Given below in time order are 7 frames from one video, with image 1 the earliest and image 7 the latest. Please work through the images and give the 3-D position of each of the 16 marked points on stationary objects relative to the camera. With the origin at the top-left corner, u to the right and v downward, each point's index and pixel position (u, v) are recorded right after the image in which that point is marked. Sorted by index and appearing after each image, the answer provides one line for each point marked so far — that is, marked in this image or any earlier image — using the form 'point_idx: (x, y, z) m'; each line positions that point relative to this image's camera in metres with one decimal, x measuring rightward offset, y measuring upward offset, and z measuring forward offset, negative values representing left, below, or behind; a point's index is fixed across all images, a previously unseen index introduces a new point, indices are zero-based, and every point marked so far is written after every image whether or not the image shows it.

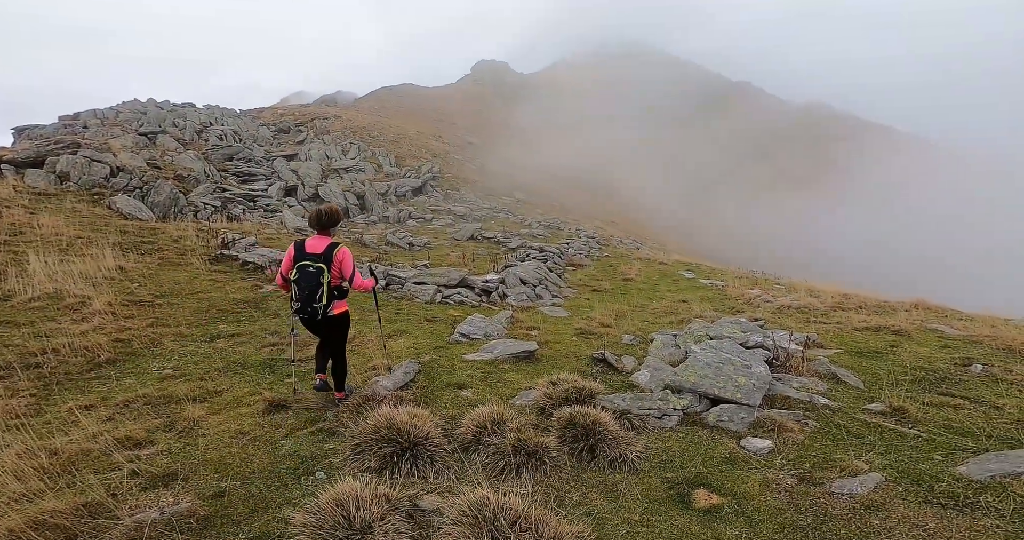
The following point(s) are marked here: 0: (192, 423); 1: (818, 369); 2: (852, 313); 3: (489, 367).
0: (-4.4, -2.0, +7.5) m
1: (+5.4, -1.7, +9.8) m
2: (+10.5, -1.3, +17.1) m
3: (-0.4, -1.7, +9.9) m
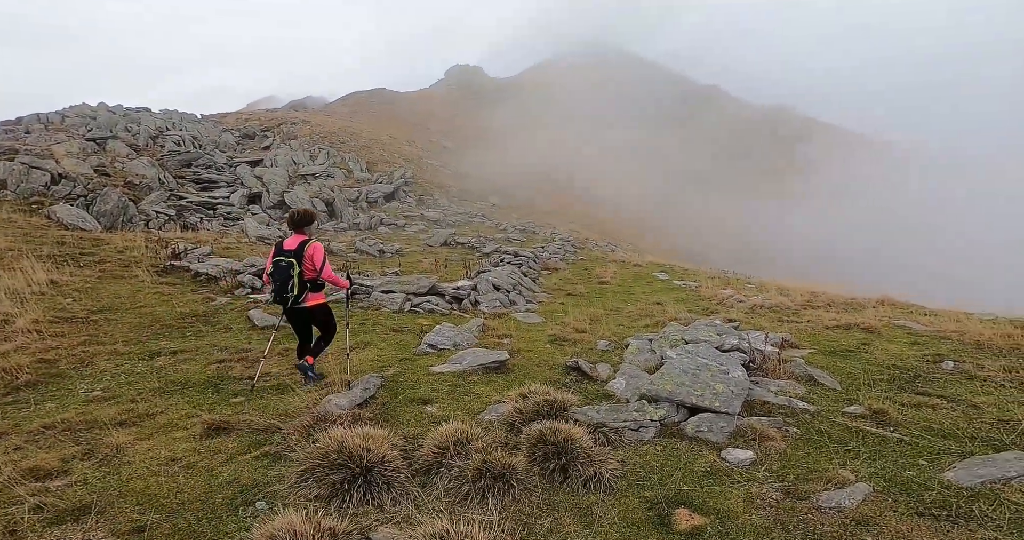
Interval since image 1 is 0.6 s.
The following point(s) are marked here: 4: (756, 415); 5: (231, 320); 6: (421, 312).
0: (-4.8, -2.2, +6.7) m
1: (+4.8, -1.7, +9.5) m
2: (+9.6, -1.3, +17.1) m
3: (-0.9, -1.8, +9.4) m
4: (+3.4, -2.0, +7.7) m
5: (-6.3, -1.1, +12.4) m
6: (-2.3, -1.1, +14.5) m
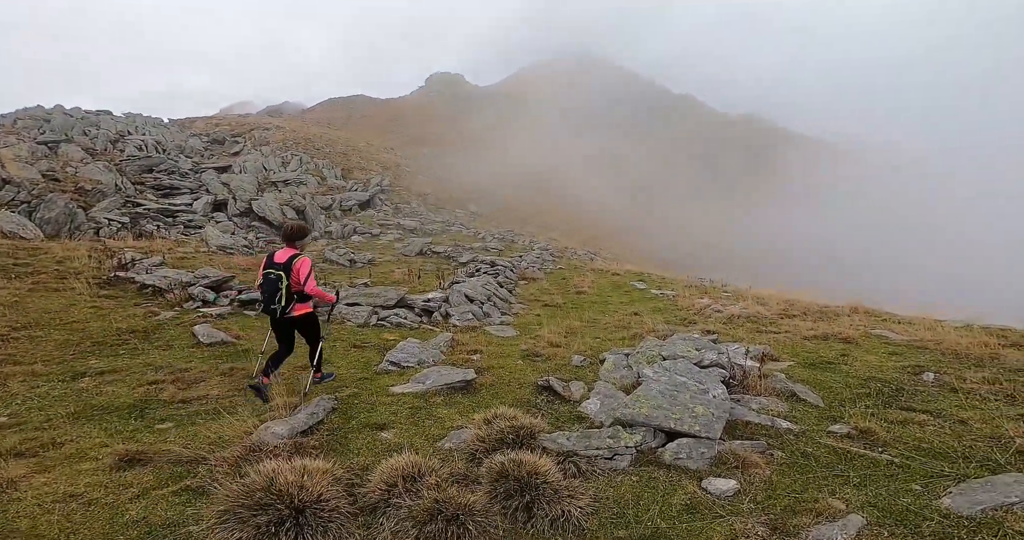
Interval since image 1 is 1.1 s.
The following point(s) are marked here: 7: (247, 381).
0: (-5.2, -2.3, +5.8) m
1: (+4.3, -1.9, +9.0) m
2: (+8.8, -1.5, +16.8) m
3: (-1.5, -2.0, +8.6) m
4: (+2.9, -2.2, +7.1) m
5: (-6.9, -1.4, +11.4) m
6: (-3.1, -1.4, +13.7) m
7: (-4.7, -1.9, +9.6) m
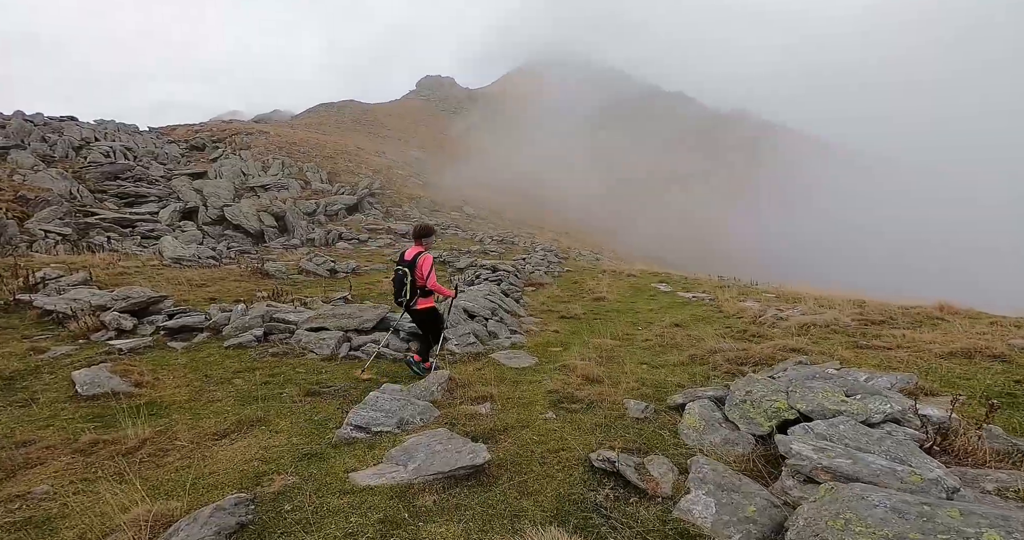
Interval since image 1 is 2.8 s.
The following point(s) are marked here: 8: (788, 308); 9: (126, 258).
0: (-4.8, -2.5, +2.2) m
1: (+4.7, -1.8, +5.4) m
2: (+9.1, -1.4, +13.2) m
3: (-1.1, -2.1, +5.0) m
4: (+3.3, -2.1, +3.5) m
5: (-6.6, -1.7, +7.8) m
6: (-2.7, -1.6, +10.1) m
7: (-4.3, -2.1, +6.0) m
8: (+8.2, -1.1, +16.6) m
9: (-13.4, +0.4, +19.4) m
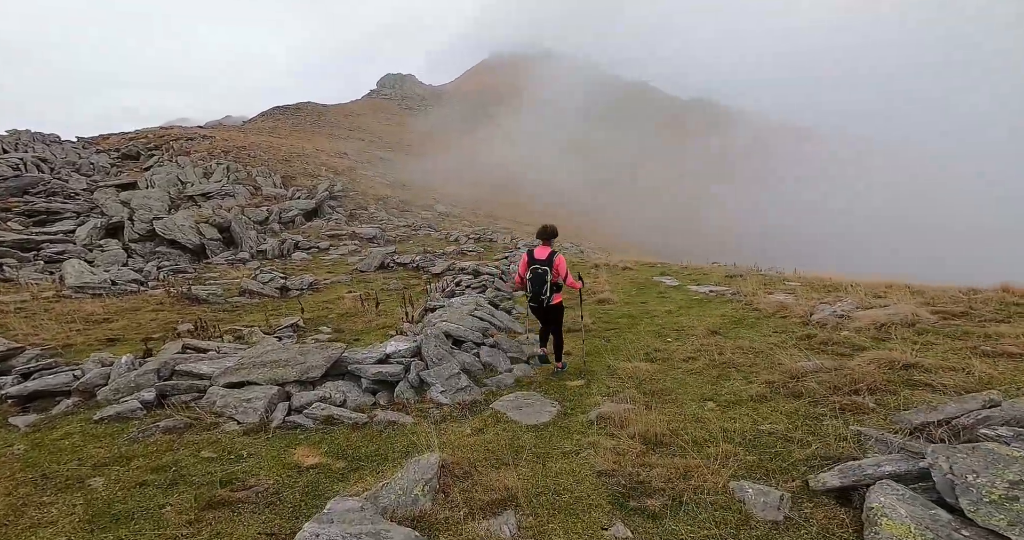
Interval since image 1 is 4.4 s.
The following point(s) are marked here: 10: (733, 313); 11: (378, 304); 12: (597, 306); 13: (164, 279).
0: (-4.1, -3.0, -1.1) m
1: (+5.1, -1.7, +2.5) m
2: (+9.1, -1.0, +10.5) m
3: (-0.6, -2.4, +1.9) m
4: (+3.8, -2.1, +0.6) m
5: (-6.3, -2.2, +4.4) m
6: (-2.5, -1.9, +6.9) m
7: (-3.8, -2.5, +2.7) m
8: (+8.0, -0.8, +13.9) m
9: (-13.8, -0.5, +15.6) m
10: (+5.4, -1.1, +13.6) m
11: (-3.7, -0.9, +15.2) m
12: (+2.3, -1.1, +15.2) m
13: (-11.8, -0.3, +18.8) m
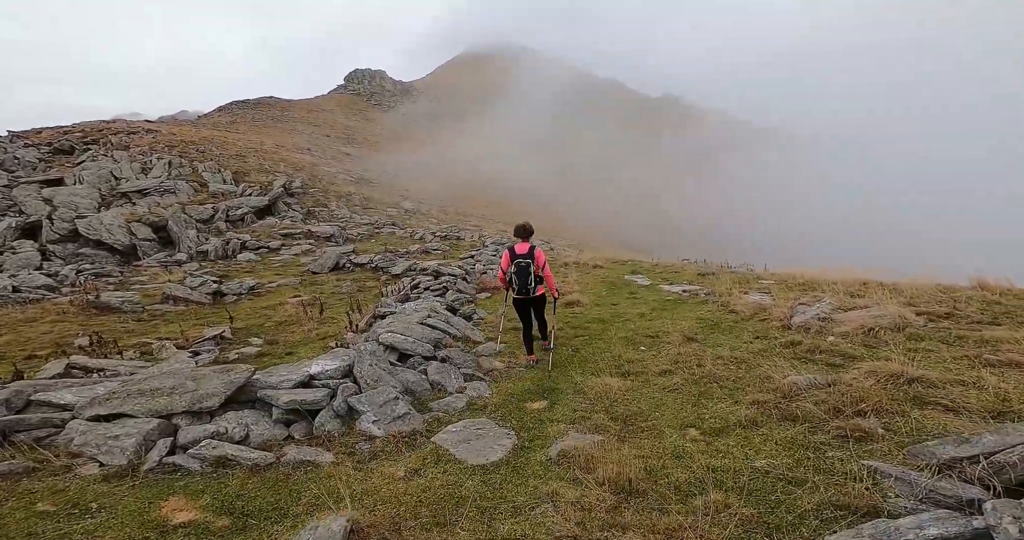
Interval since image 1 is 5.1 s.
0: (-4.3, -3.1, -2.6) m
1: (+4.7, -1.7, +1.5) m
2: (+8.3, -0.9, +9.7) m
3: (-0.9, -2.5, +0.6) m
4: (+3.6, -2.1, -0.5) m
5: (-6.7, -2.4, +2.8) m
6: (-3.1, -2.0, +5.5) m
7: (-4.2, -2.7, +1.2) m
8: (+7.1, -0.7, +13.0) m
9: (-14.8, -0.7, +13.5) m
10: (+4.5, -1.1, +12.6) m
11: (-4.7, -1.0, +13.7) m
12: (+1.3, -1.1, +14.0) m
13: (-13.0, -0.5, +16.8) m
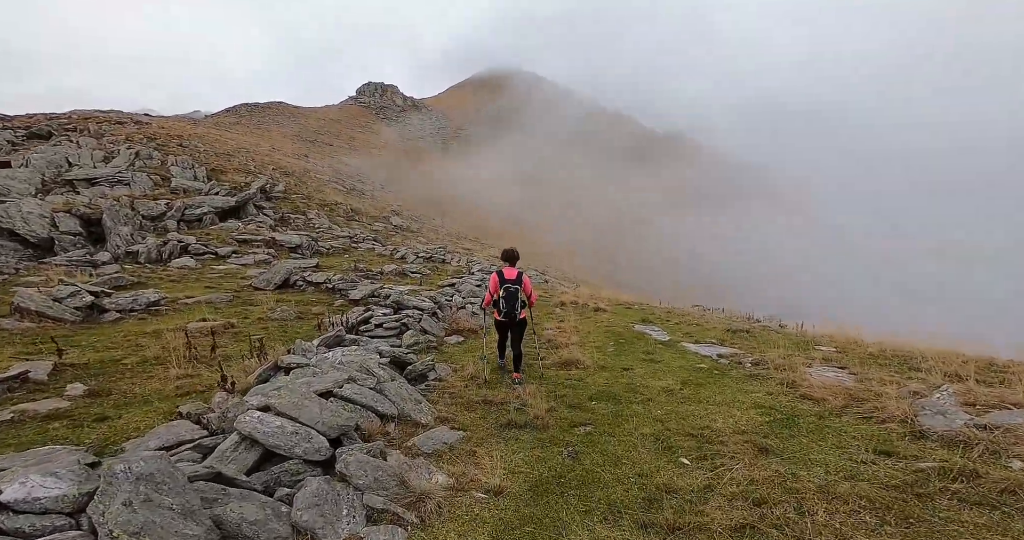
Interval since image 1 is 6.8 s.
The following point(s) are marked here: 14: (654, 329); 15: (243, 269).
0: (-4.9, -2.6, -6.6) m
1: (+4.2, -2.1, -2.5) m
2: (+7.9, -2.1, +5.7) m
3: (-1.5, -2.4, -3.5) m
4: (+3.1, -2.4, -4.5) m
5: (-7.2, -1.9, -1.2) m
6: (-3.6, -2.0, +1.5) m
7: (-4.7, -2.4, -2.8) m
8: (+6.7, -2.0, +9.0) m
9: (-15.1, -0.2, +9.7) m
10: (+4.0, -2.0, +8.6) m
11: (-5.1, -1.3, +9.8) m
12: (+0.9, -1.9, +10.1) m
13: (-13.3, -0.3, +13.0) m
14: (+4.2, -1.7, +16.1) m
15: (-9.0, 0.0, +18.6) m
